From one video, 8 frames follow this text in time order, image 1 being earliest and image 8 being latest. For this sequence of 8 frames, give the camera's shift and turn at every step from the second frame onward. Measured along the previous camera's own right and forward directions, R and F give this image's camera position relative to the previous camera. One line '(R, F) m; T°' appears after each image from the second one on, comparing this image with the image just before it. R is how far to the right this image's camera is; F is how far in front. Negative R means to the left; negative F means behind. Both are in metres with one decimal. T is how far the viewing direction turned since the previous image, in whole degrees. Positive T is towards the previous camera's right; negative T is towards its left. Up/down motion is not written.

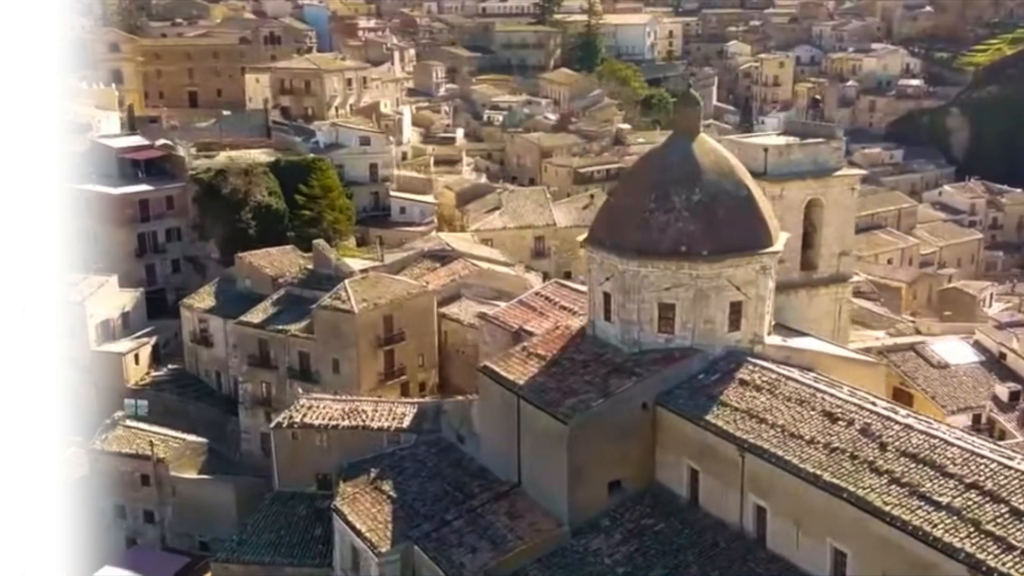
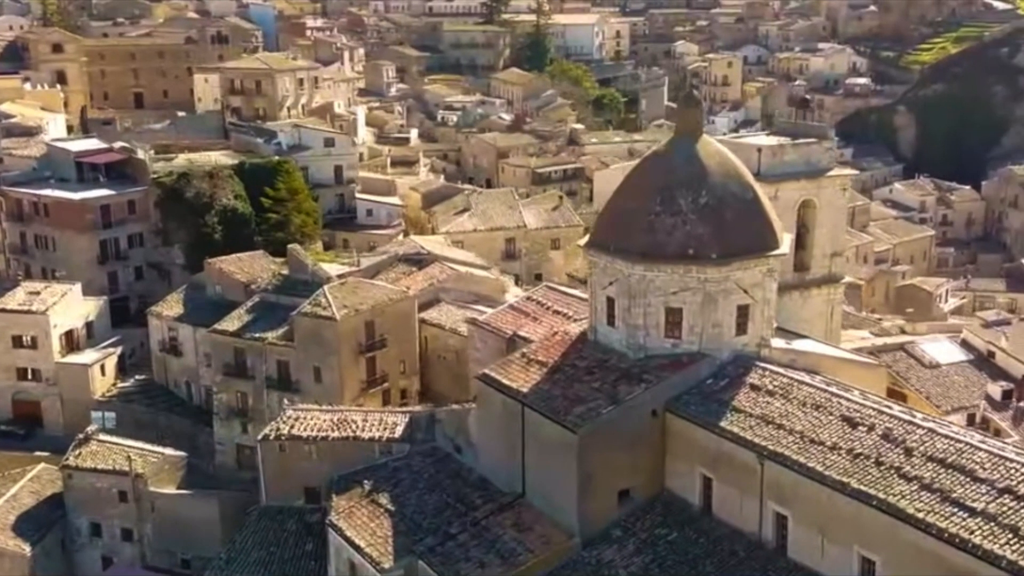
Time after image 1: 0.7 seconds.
(-1.3, +0.7) m; +3°
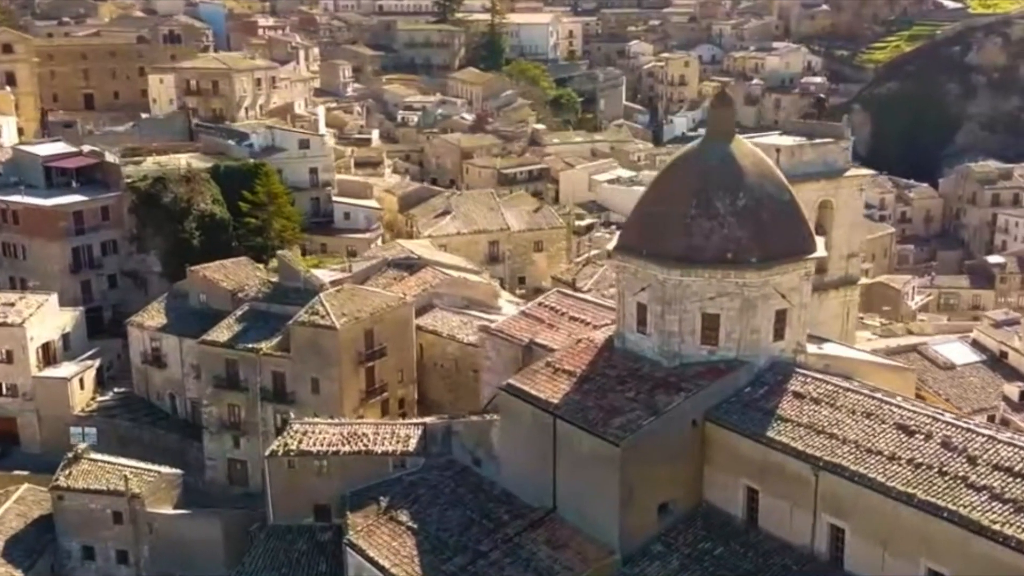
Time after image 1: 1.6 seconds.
(-1.8, +0.9) m; +3°
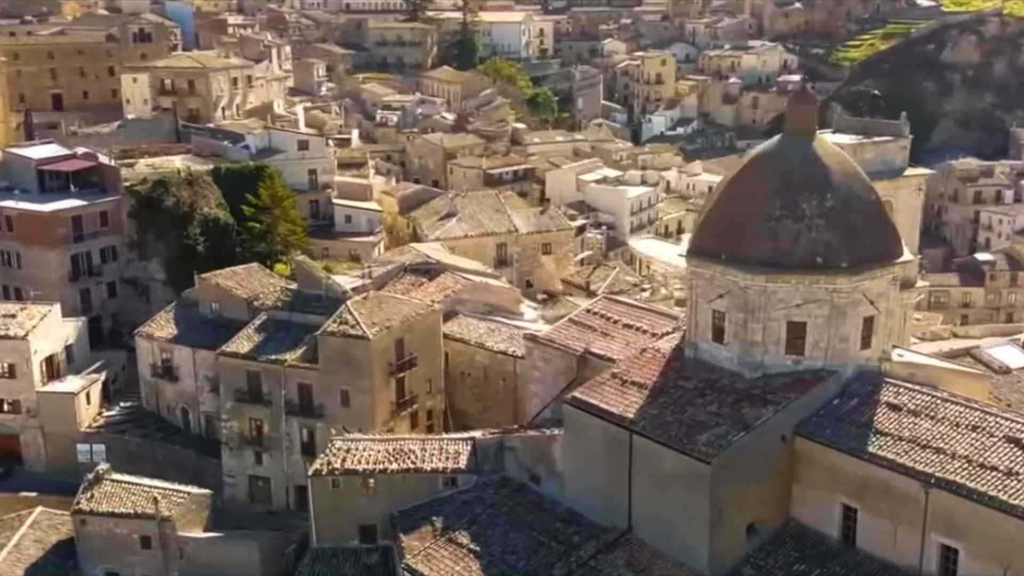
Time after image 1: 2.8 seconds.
(-2.3, +1.4) m; +2°
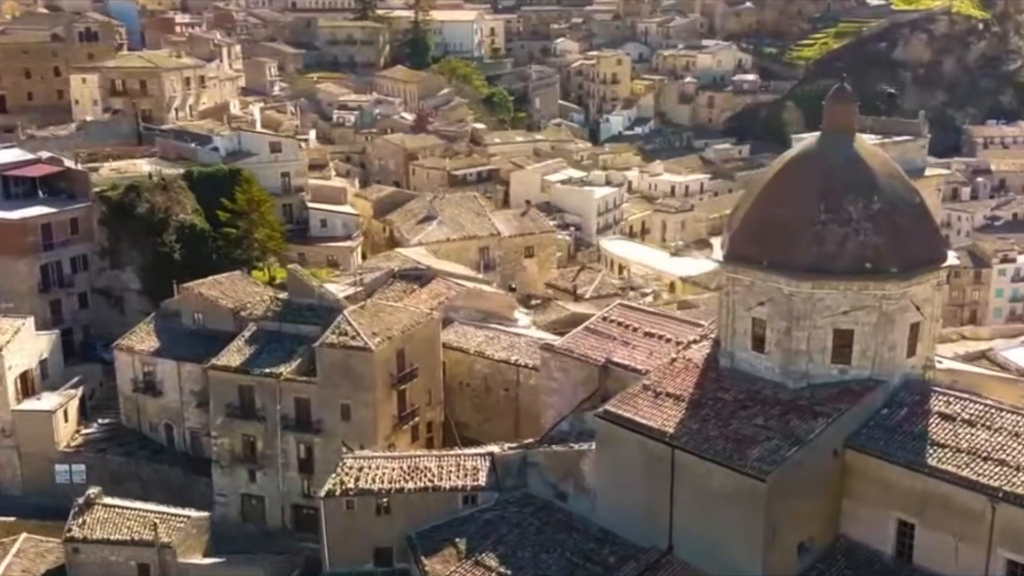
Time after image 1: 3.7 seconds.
(-1.7, +1.1) m; +3°
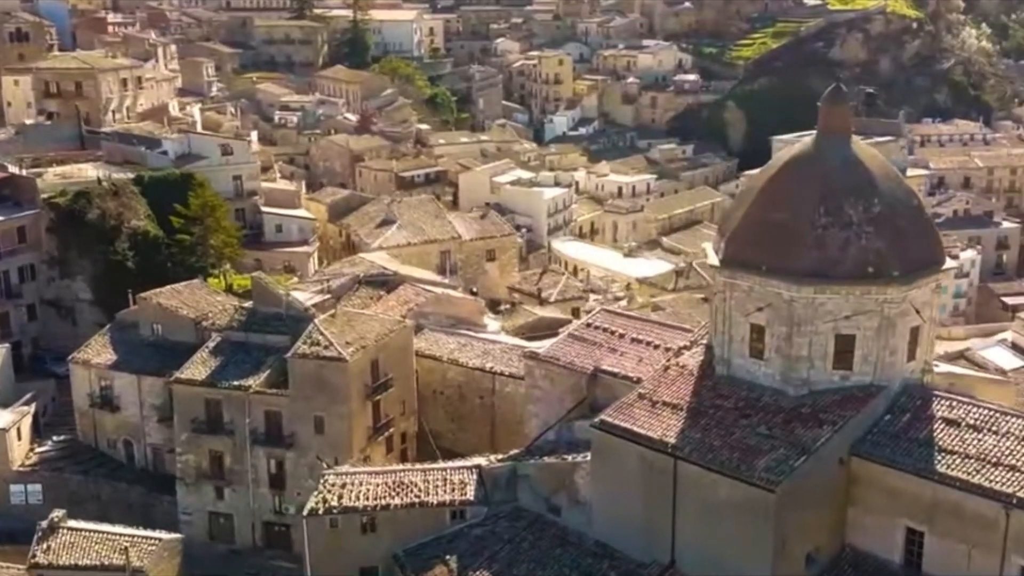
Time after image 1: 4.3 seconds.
(-1.1, +0.7) m; +3°
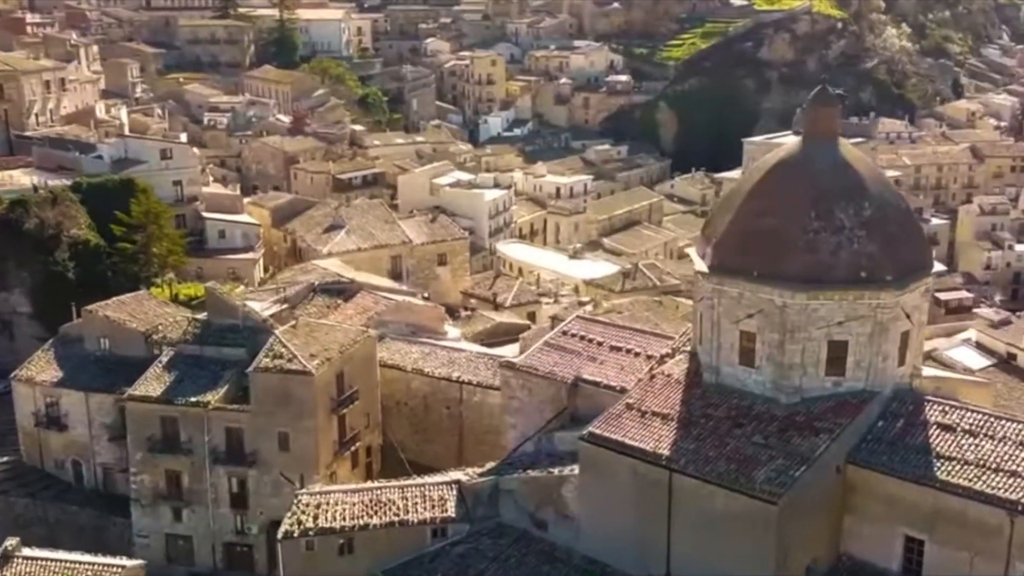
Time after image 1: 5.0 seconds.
(-1.1, +0.7) m; +4°
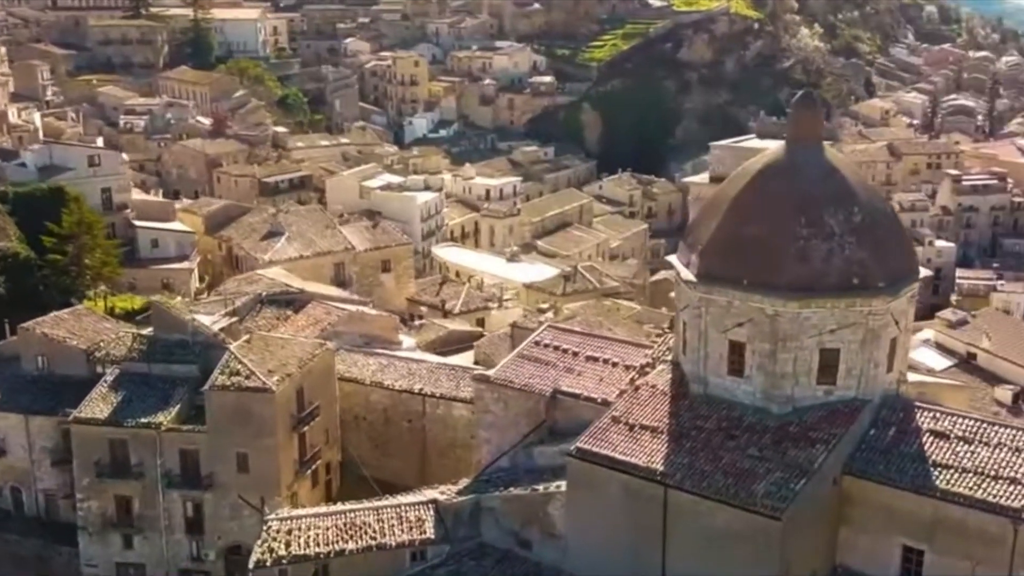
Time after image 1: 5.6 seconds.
(-1.2, +0.8) m; +4°
